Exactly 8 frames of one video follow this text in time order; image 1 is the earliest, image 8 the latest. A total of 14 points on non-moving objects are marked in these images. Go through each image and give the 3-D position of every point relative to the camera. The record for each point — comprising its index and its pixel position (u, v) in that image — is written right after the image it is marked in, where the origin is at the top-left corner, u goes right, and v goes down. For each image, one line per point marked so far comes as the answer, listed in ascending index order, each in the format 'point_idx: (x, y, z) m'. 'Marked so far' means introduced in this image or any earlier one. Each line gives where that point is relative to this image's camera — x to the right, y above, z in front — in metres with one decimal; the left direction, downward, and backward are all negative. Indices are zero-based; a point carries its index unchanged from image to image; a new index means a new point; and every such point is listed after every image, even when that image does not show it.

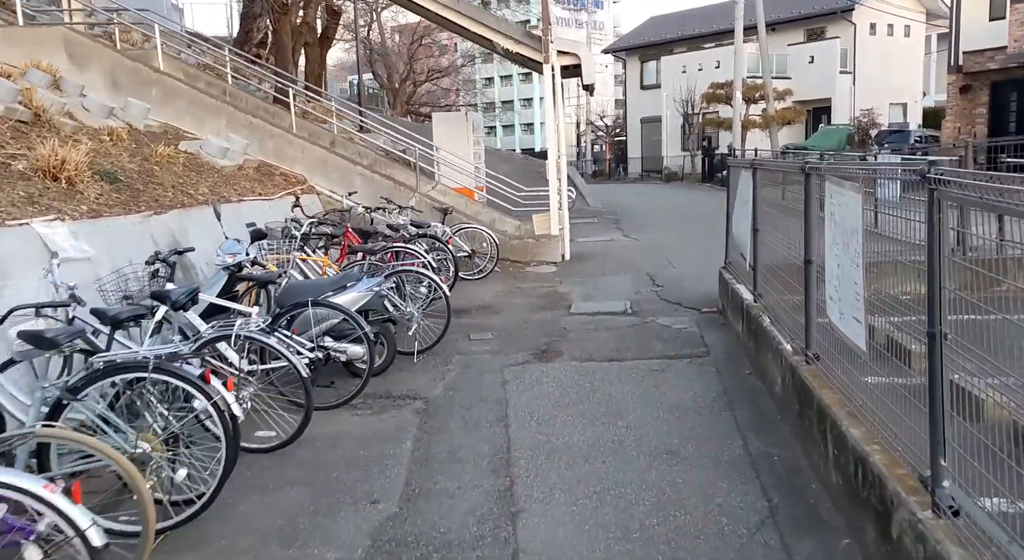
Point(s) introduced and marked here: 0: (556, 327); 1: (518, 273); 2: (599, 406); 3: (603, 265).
0: (+0.4, -0.4, +7.3) m
1: (+0.1, +0.1, +10.6) m
2: (+0.5, -0.8, +4.9) m
3: (+1.3, +0.2, +11.0) m
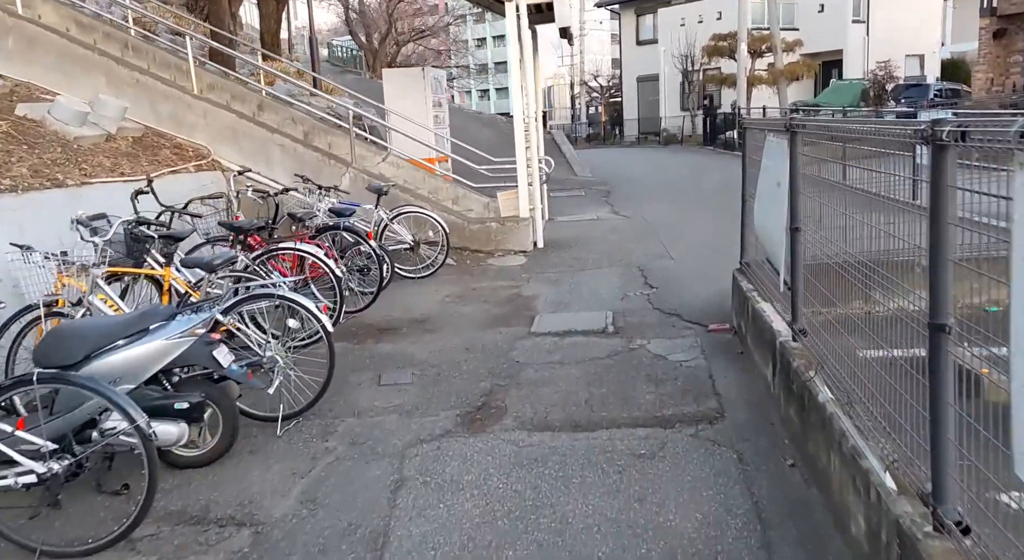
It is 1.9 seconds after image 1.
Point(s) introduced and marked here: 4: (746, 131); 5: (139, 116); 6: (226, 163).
0: (0.0, -0.5, +5.3) m
1: (-0.4, +0.1, +8.5) m
2: (+0.1, -0.9, +2.8) m
3: (+0.8, +0.3, +8.9) m
4: (+1.6, +1.0, +5.5) m
5: (-4.0, +1.7, +8.6) m
6: (-3.0, +1.2, +8.7) m
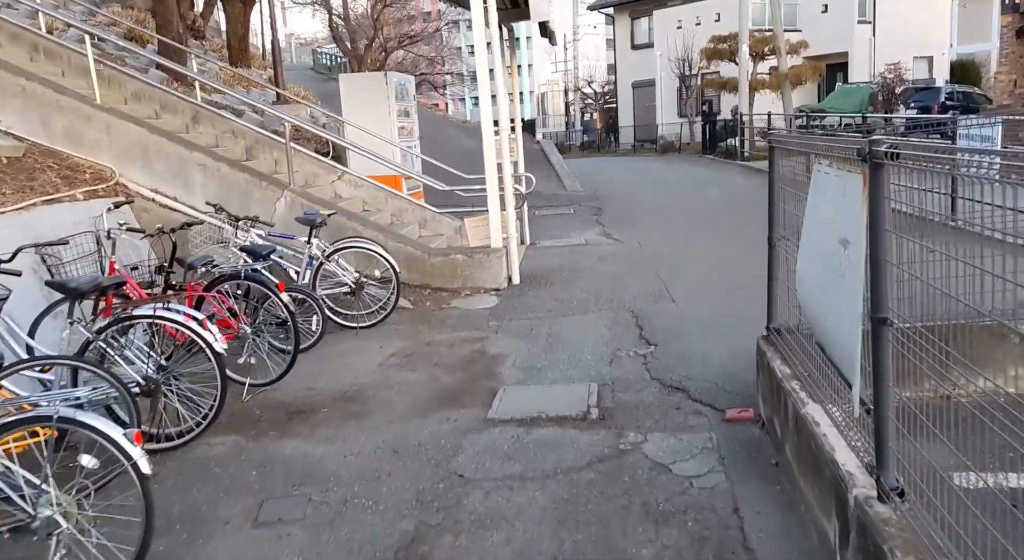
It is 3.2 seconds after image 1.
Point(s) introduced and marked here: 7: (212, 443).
0: (-0.3, -0.9, +3.8) m
1: (-0.6, -0.3, +7.0) m
2: (-0.2, -1.3, +1.3) m
3: (+0.5, -0.1, +7.4) m
4: (+1.3, +0.6, +4.0) m
5: (-4.3, +1.3, +7.1) m
6: (-3.3, +0.8, +7.2) m
7: (-1.6, -0.8, +4.2) m
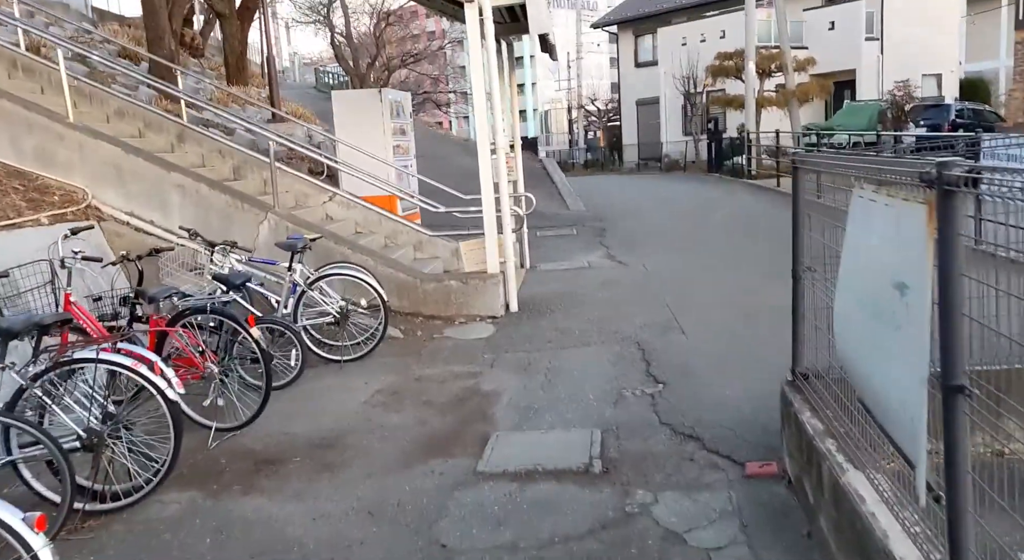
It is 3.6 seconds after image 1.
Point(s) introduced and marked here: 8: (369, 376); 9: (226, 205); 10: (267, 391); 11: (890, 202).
0: (-0.3, -1.0, +3.3) m
1: (-0.7, -0.5, +6.5) m
2: (-0.2, -1.4, +0.9) m
3: (+0.5, -0.4, +6.9) m
4: (+1.3, +0.5, +3.6) m
5: (-4.3, +1.1, +6.7) m
6: (-3.3, +0.6, +6.7) m
7: (-1.6, -1.0, +3.8) m
8: (-1.0, -0.7, +5.7) m
9: (-2.4, +0.6, +6.9) m
10: (-1.4, -0.6, +4.5) m
11: (+1.0, +0.2, +2.2) m
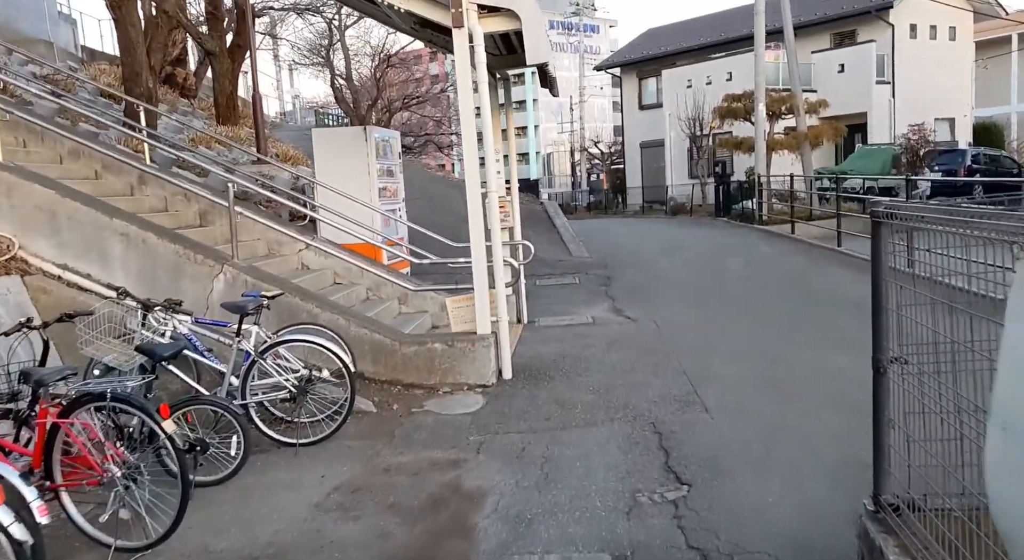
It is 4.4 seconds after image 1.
0: (-0.4, -1.3, +2.3) m
1: (-0.7, -1.0, +5.5) m
2: (-0.3, -1.6, -0.2) m
3: (+0.5, -0.8, +5.9) m
4: (+1.2, +0.2, +2.7) m
5: (-4.3, +0.6, +5.8) m
6: (-3.4, +0.1, +5.8) m
7: (-1.7, -1.3, +2.8) m
8: (-1.1, -1.1, +4.7) m
9: (-2.5, +0.2, +6.0) m
10: (-1.4, -1.0, +3.5) m
11: (+1.0, 0.0, +1.3) m
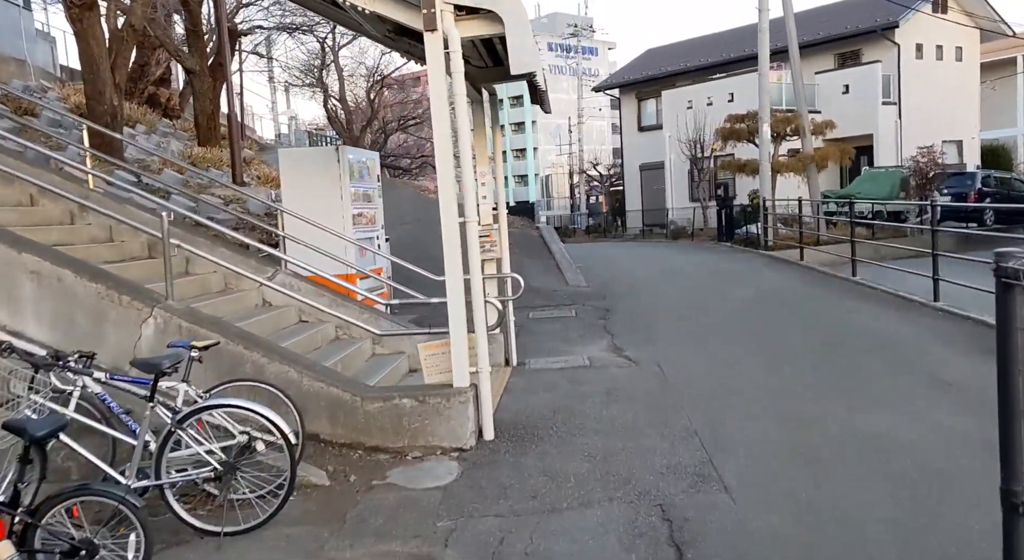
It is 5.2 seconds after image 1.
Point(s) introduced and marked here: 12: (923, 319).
0: (-0.5, -1.5, +1.3) m
1: (-0.8, -1.2, +4.6) m
2: (-0.4, -1.7, -1.1) m
3: (+0.3, -1.1, +5.0) m
4: (+1.1, 0.0, +1.8) m
5: (-4.4, +0.3, +5.0) m
6: (-3.5, -0.1, +4.9) m
7: (-1.8, -1.5, +1.8) m
8: (-1.2, -1.3, +3.8) m
9: (-2.6, -0.1, +5.1) m
10: (-1.5, -1.2, +2.6) m
11: (+0.9, -0.2, +0.4) m
12: (+4.6, -0.4, +9.1) m
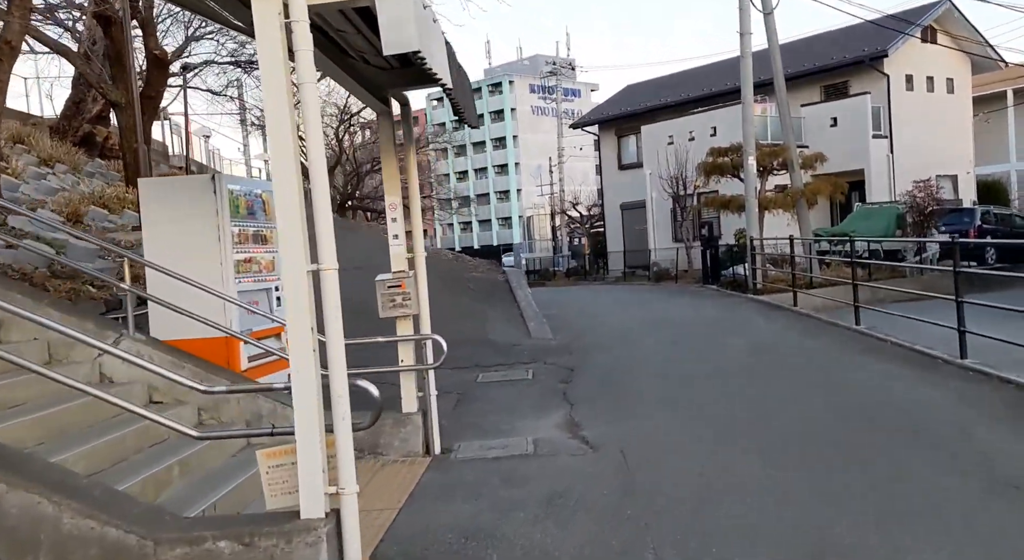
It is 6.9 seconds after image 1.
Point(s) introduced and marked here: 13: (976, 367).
0: (-1.0, -1.6, -0.5) m
1: (-1.4, -1.5, +2.8) m
2: (-0.9, -1.7, -2.9) m
3: (-0.2, -1.4, +3.2) m
4: (+0.6, -0.2, 0.0) m
5: (-5.0, 0.0, +3.2) m
6: (-4.1, -0.5, +3.1) m
7: (-2.3, -1.7, 0.0) m
8: (-1.7, -1.6, +1.9) m
9: (-3.2, -0.5, +3.3) m
10: (-2.0, -1.4, +0.8) m
11: (+0.4, -0.2, -1.3) m
12: (+4.0, -0.9, +7.4) m
13: (+4.4, -0.8, +7.8) m
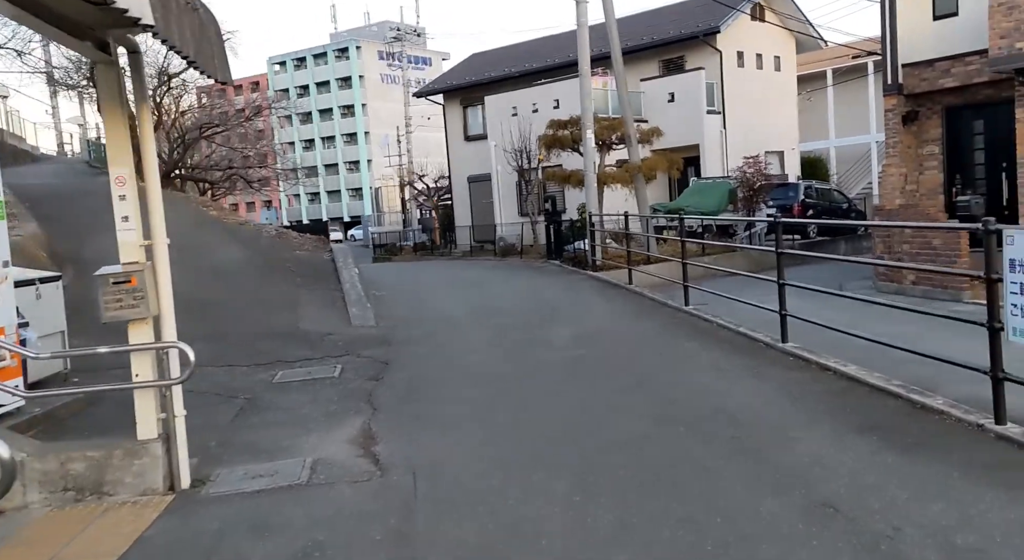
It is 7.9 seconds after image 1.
0: (-1.3, -1.8, -1.6) m
1: (-2.2, -1.6, +1.6) m
2: (-0.7, -2.0, -4.0) m
3: (-1.1, -1.5, +2.2) m
4: (+0.2, -0.3, -0.8) m
5: (-5.9, -0.1, +1.3) m
6: (-4.9, -0.6, +1.4) m
7: (-2.6, -1.9, -1.3) m
8: (-2.4, -1.7, +0.7) m
9: (-4.1, -0.6, +1.7) m
10: (-2.5, -1.6, -0.5) m
11: (+0.2, -0.4, -2.2) m
12: (+2.3, -0.8, +7.1) m
13: (+2.6, -0.7, +7.5) m
